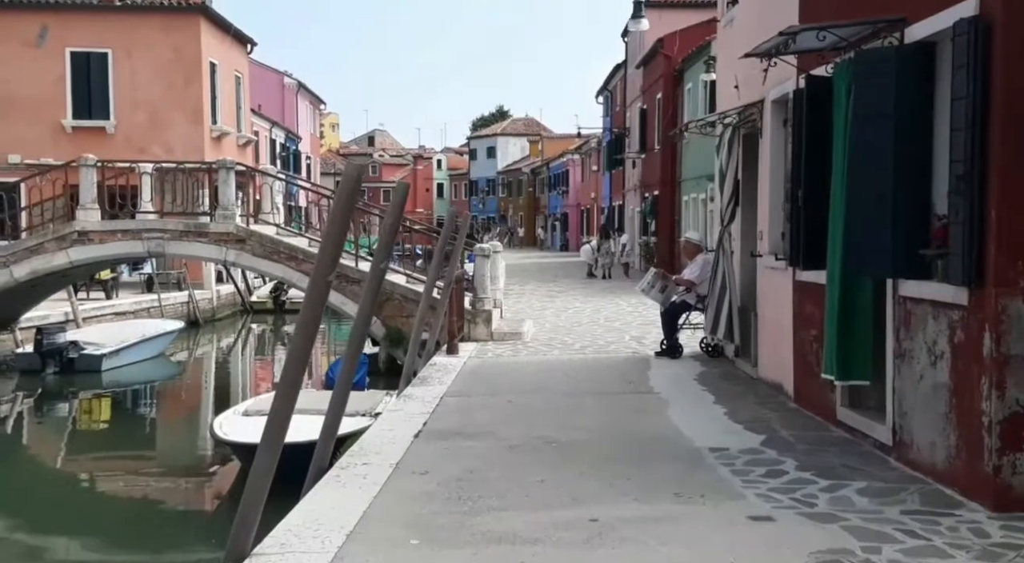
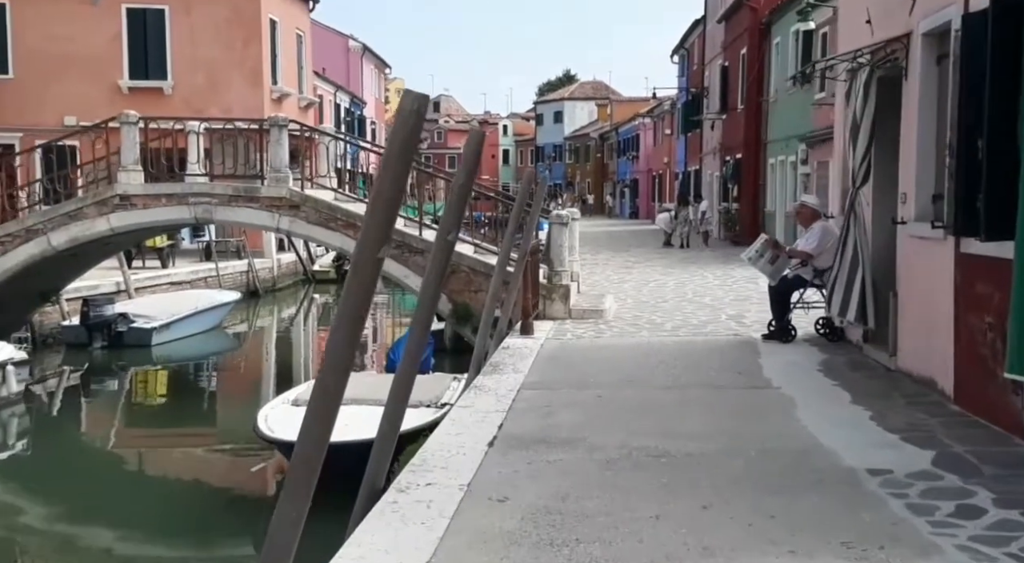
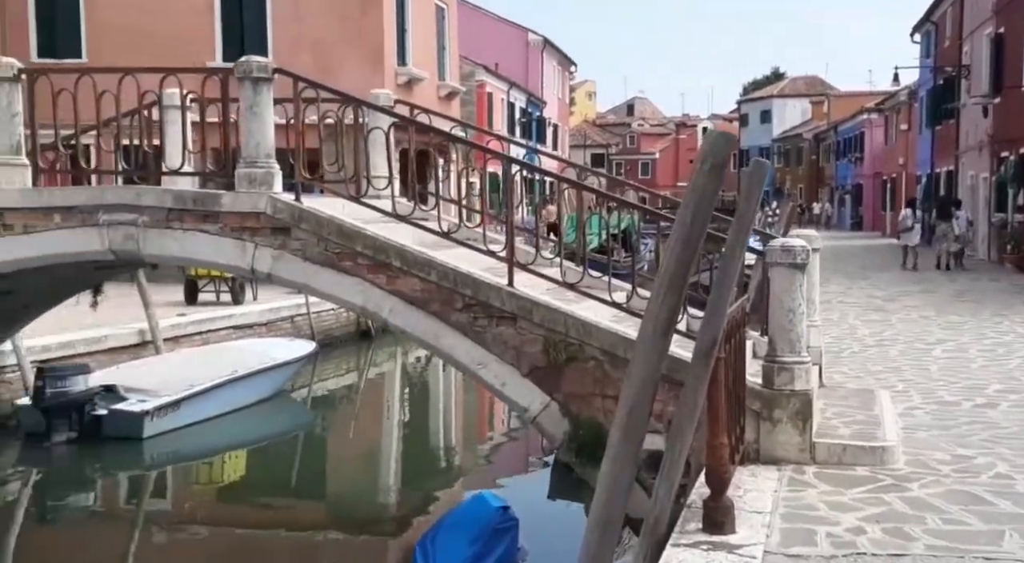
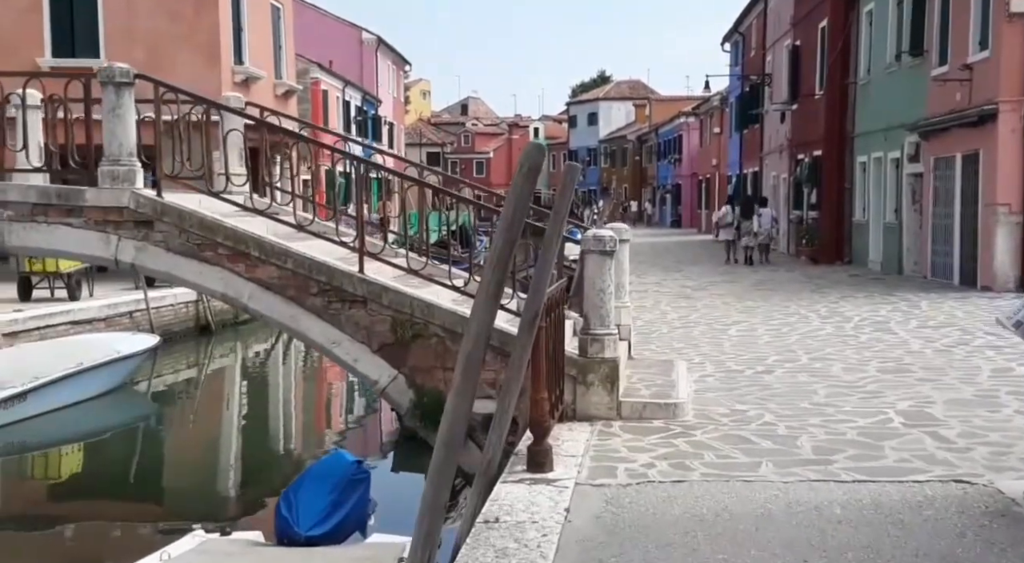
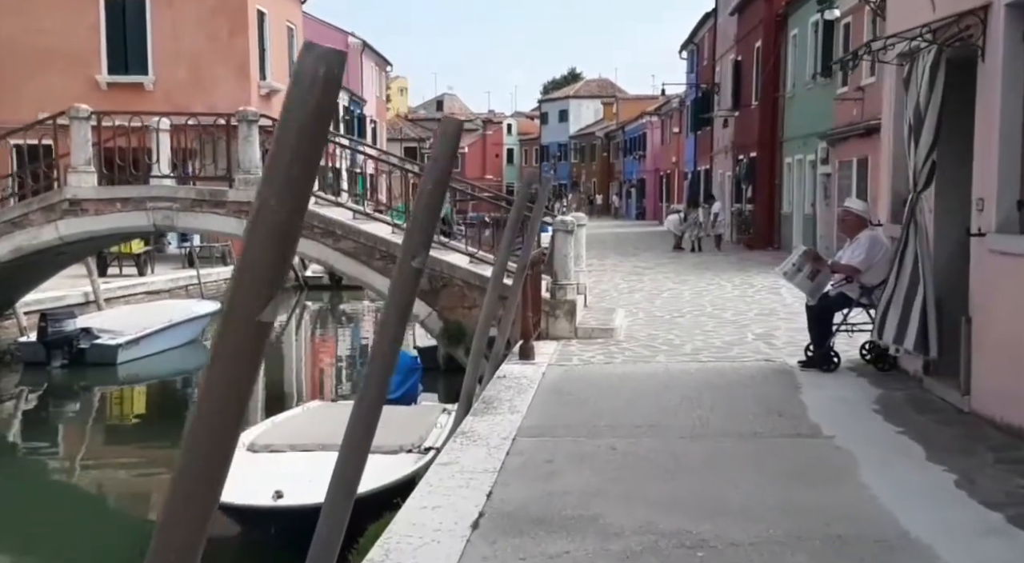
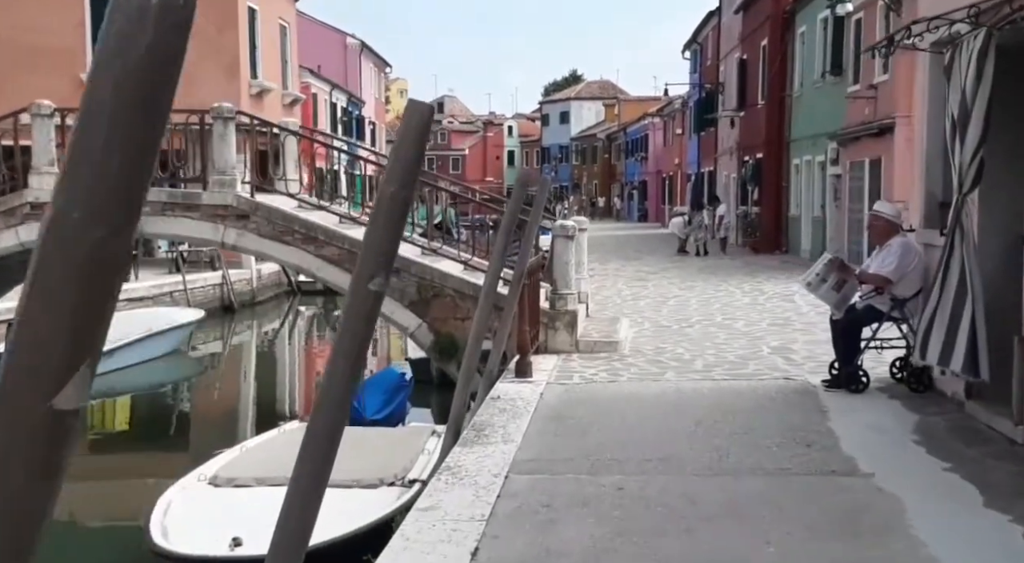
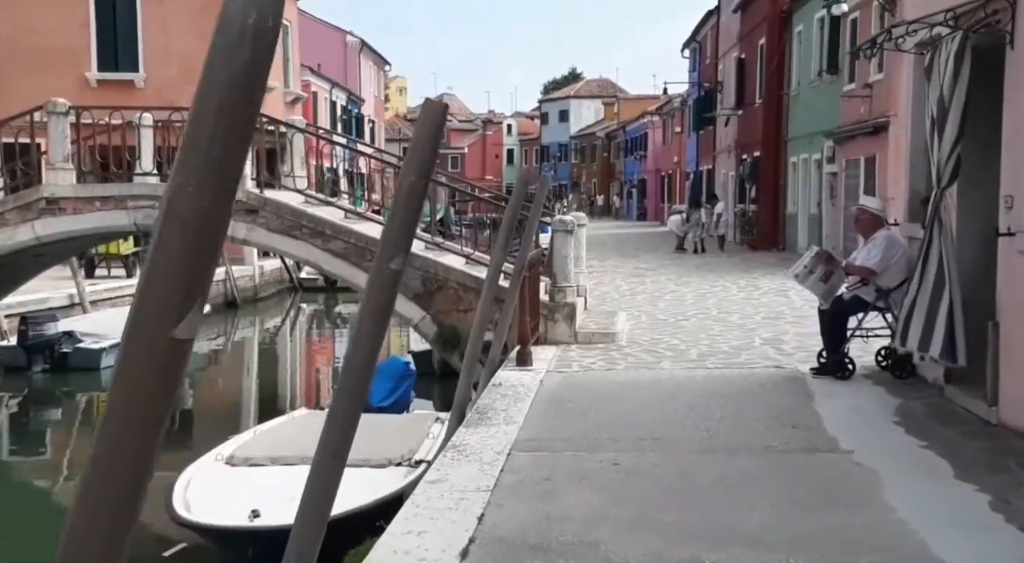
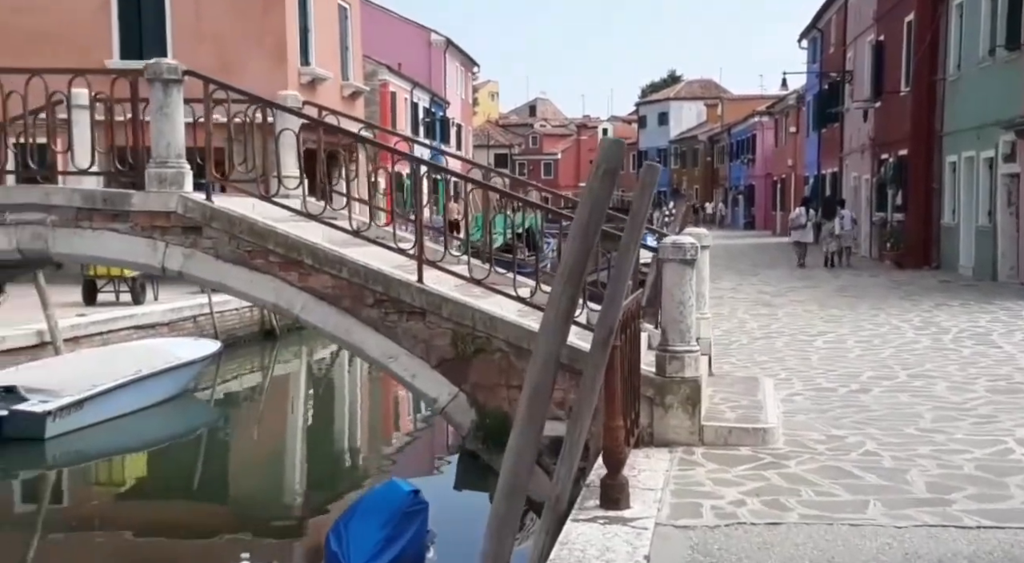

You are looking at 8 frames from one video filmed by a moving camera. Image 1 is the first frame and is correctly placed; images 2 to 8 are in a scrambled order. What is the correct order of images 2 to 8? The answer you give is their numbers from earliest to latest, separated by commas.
2, 5, 7, 6, 4, 8, 3
